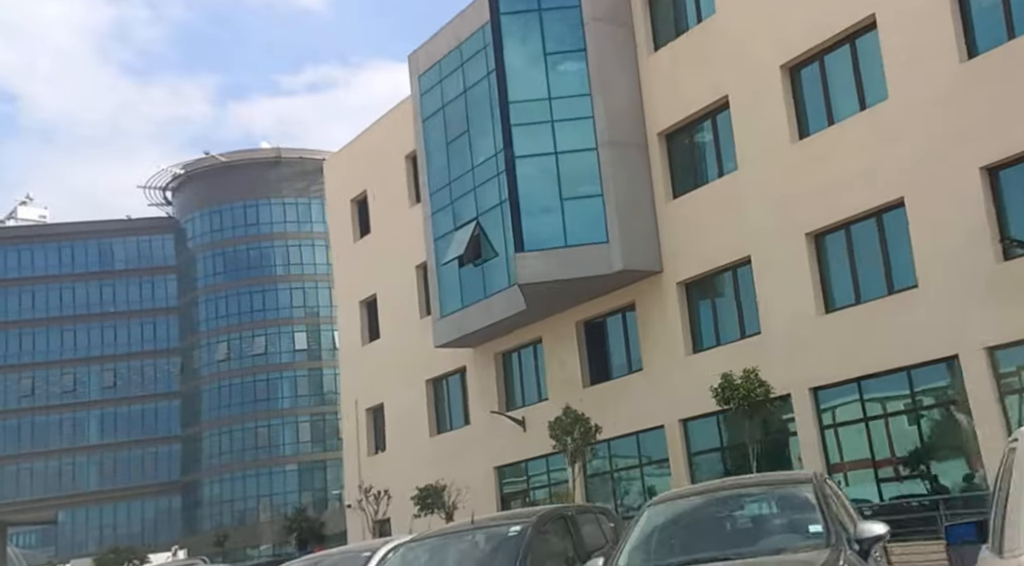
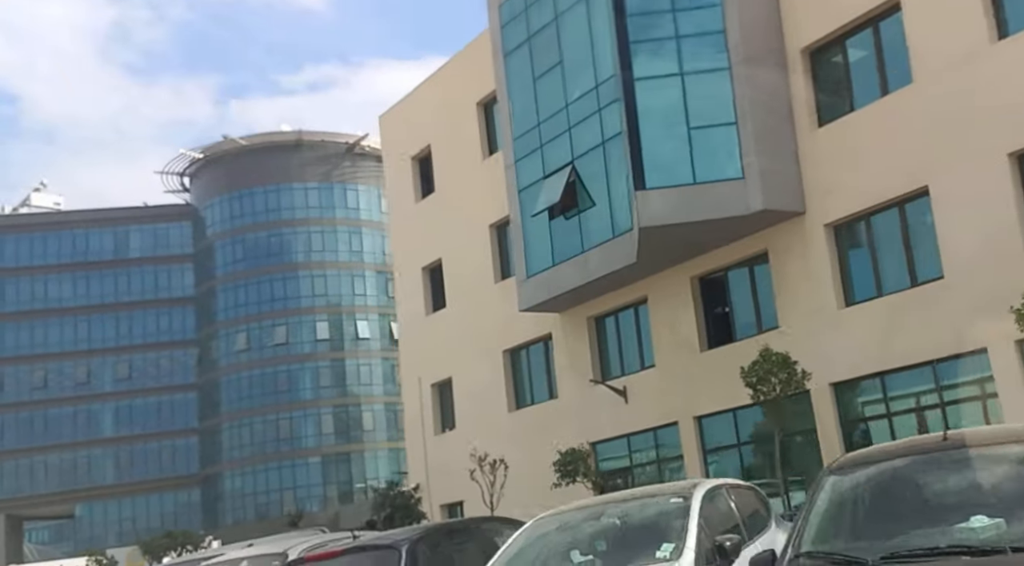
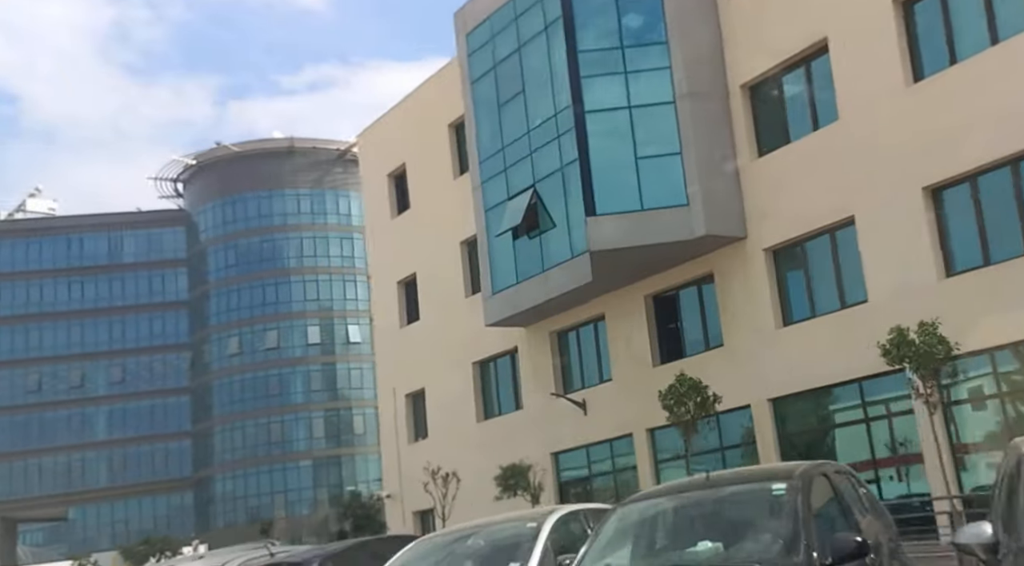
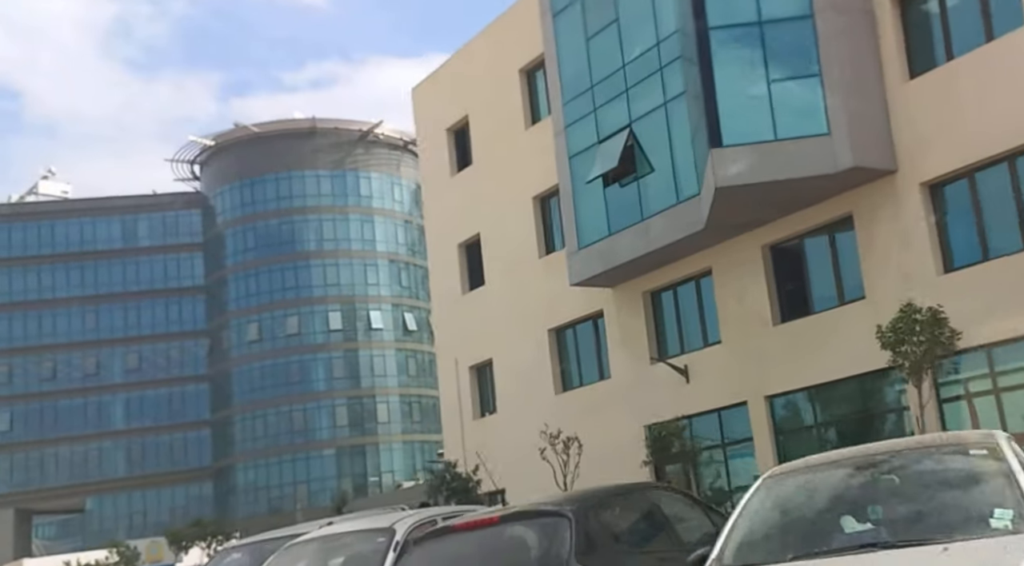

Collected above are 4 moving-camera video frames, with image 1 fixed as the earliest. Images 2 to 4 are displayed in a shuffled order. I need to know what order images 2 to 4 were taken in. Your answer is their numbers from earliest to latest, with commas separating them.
3, 2, 4
